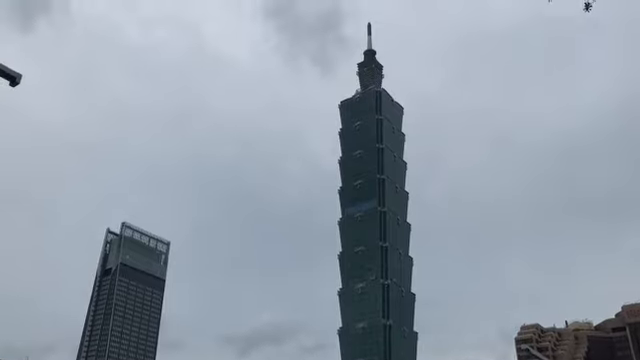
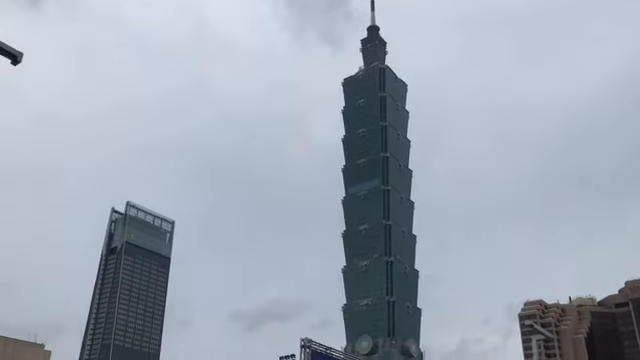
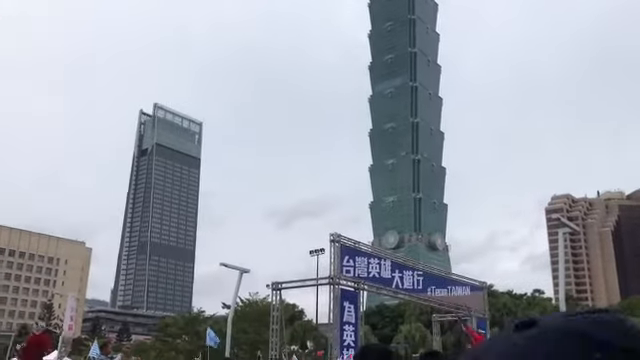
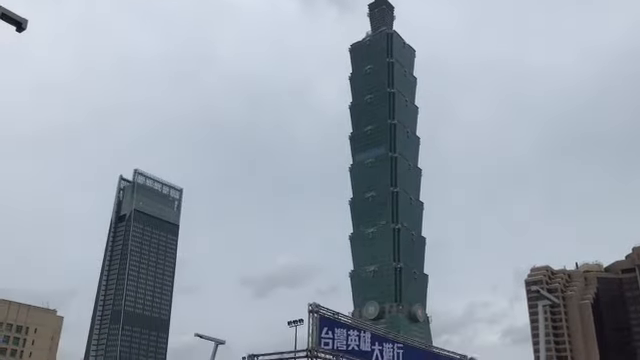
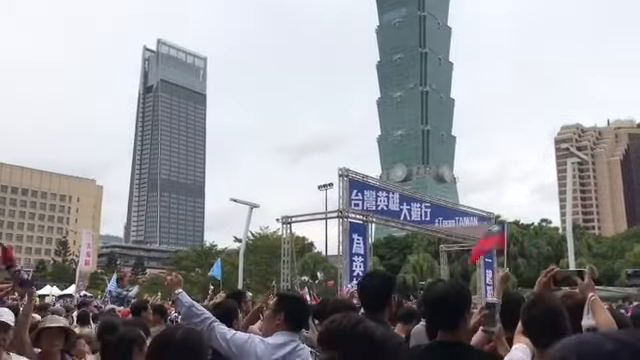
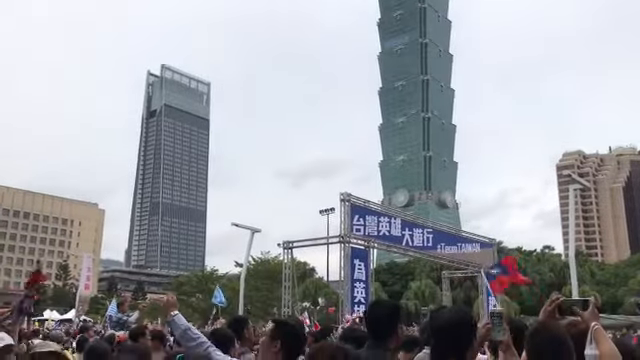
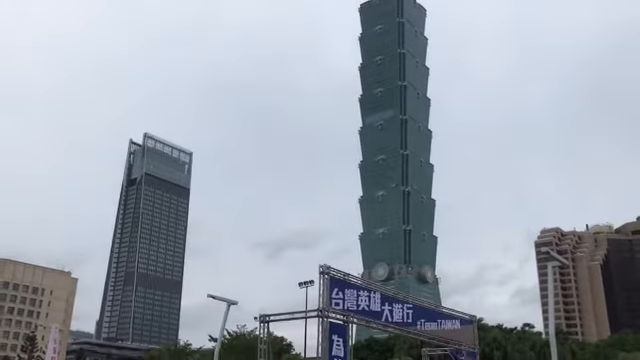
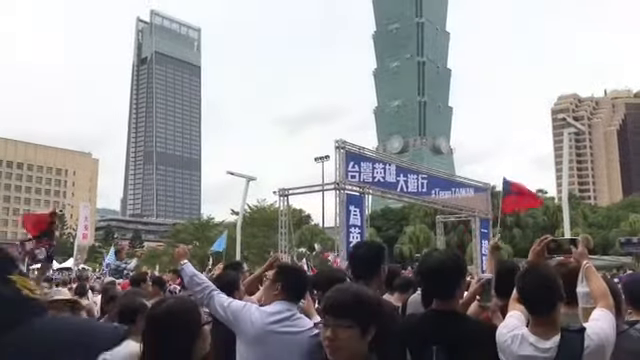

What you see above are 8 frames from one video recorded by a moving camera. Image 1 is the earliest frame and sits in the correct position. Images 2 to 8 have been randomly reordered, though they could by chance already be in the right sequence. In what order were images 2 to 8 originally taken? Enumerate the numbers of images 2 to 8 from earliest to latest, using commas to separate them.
2, 4, 7, 3, 6, 5, 8
